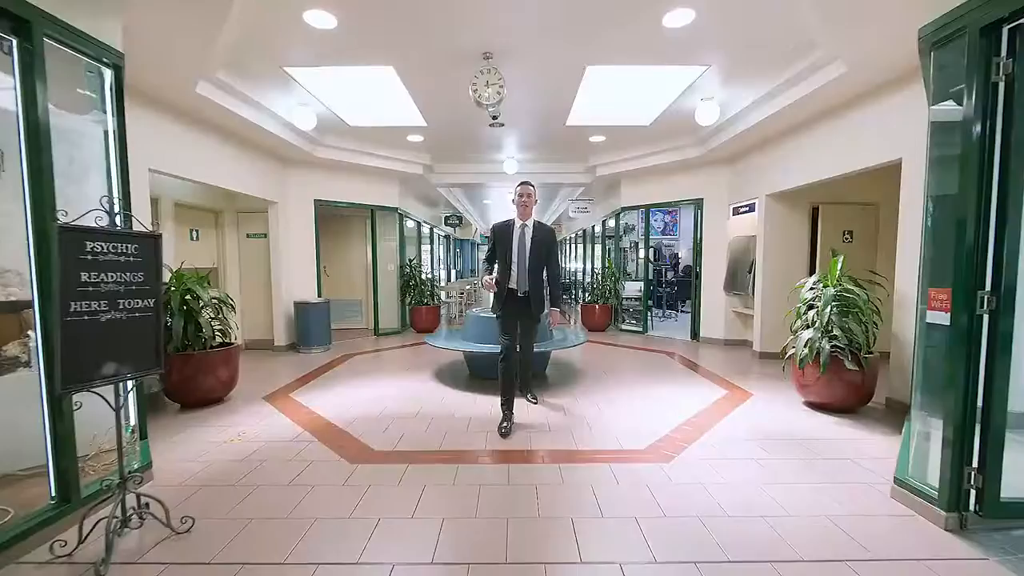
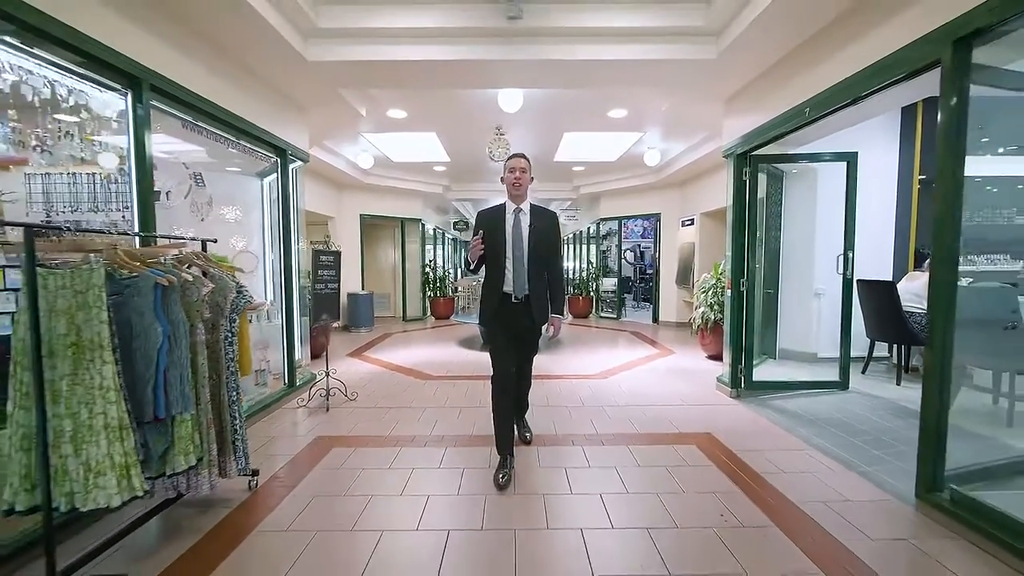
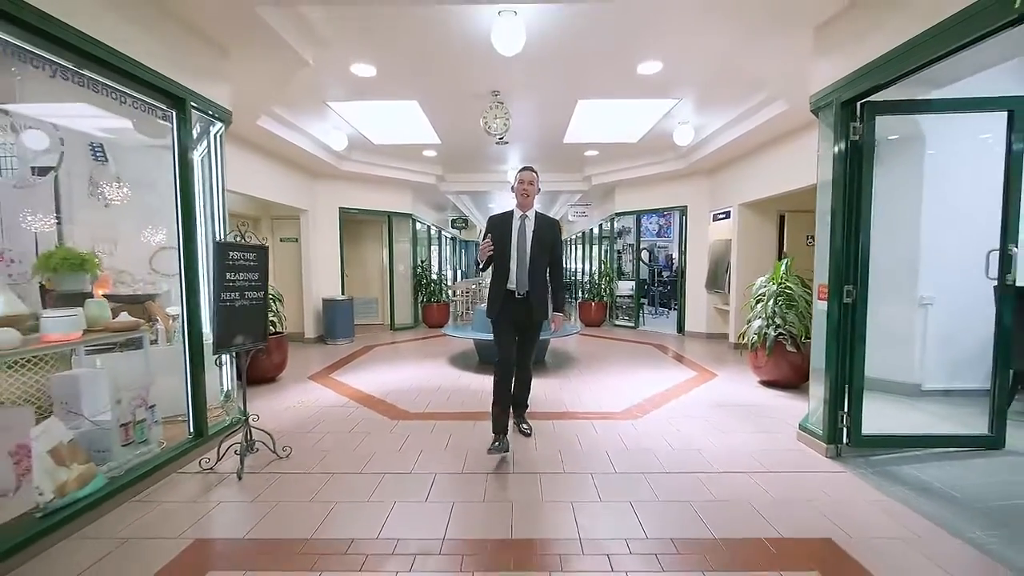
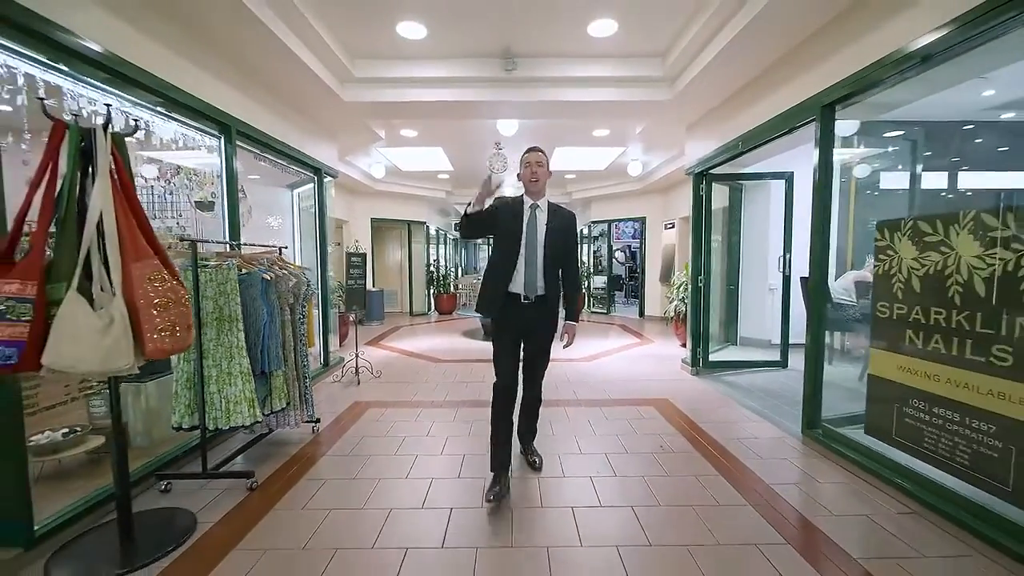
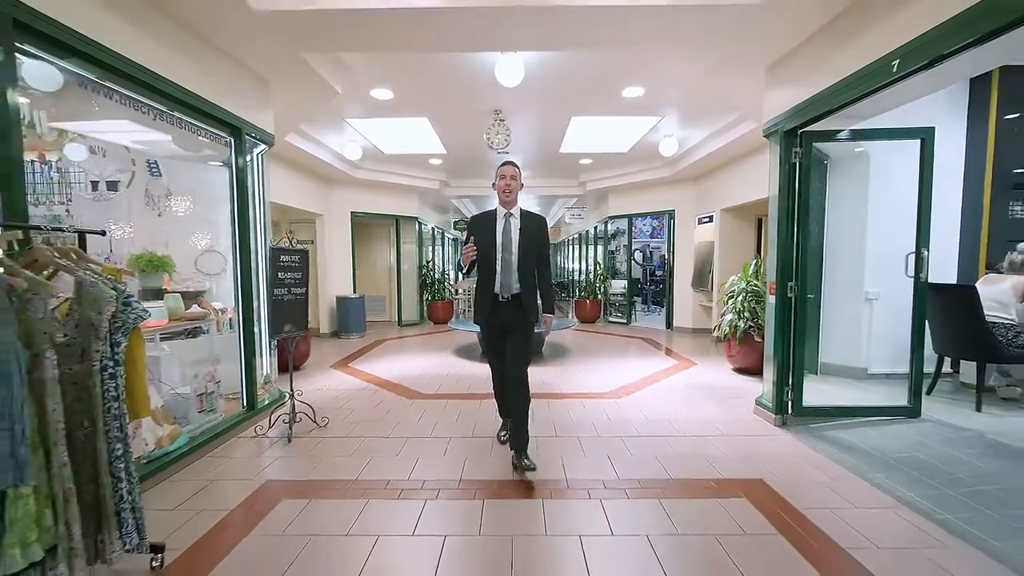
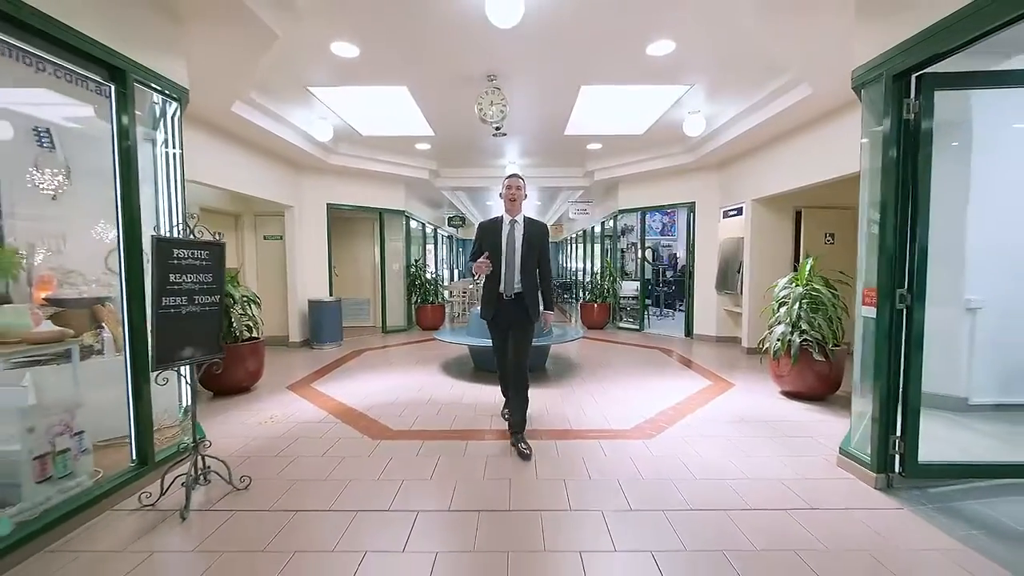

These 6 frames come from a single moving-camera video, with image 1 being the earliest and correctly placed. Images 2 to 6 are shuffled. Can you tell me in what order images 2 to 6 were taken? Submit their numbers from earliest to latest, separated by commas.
6, 3, 5, 2, 4
